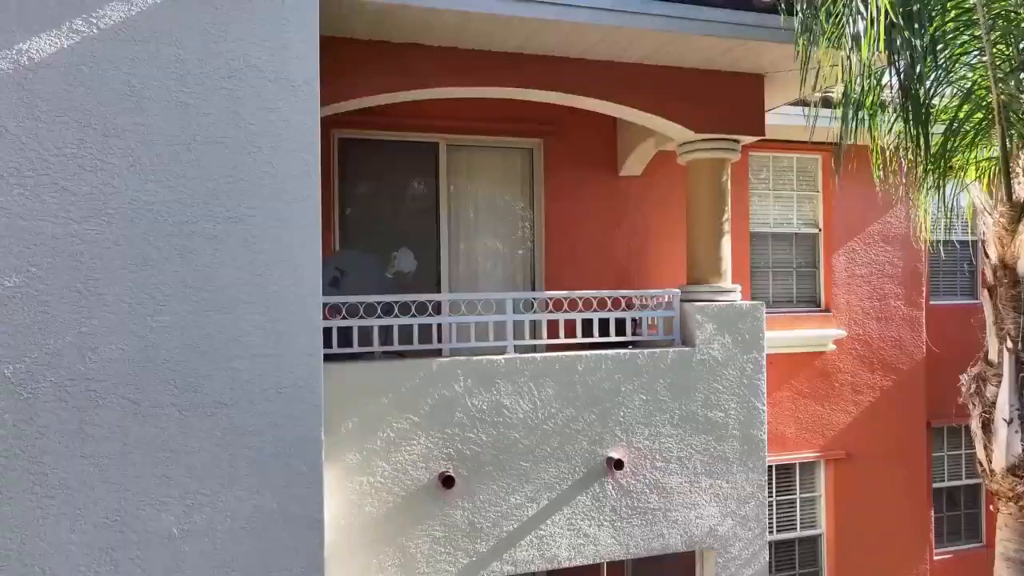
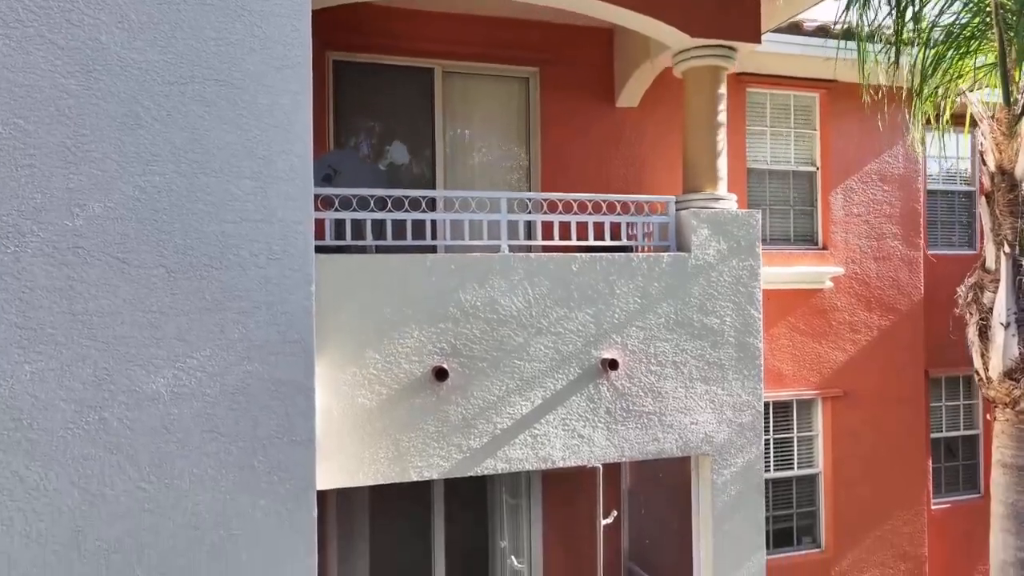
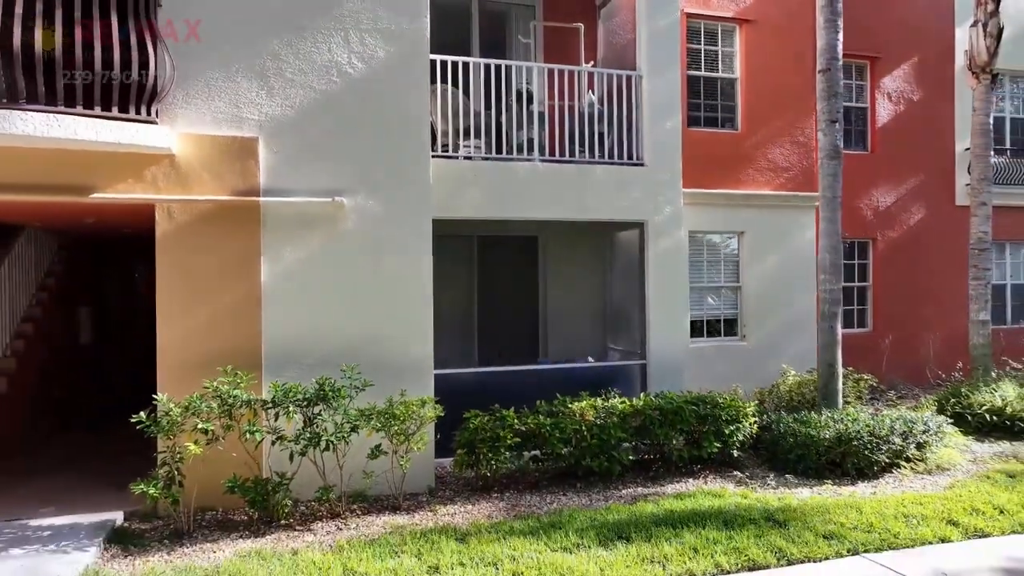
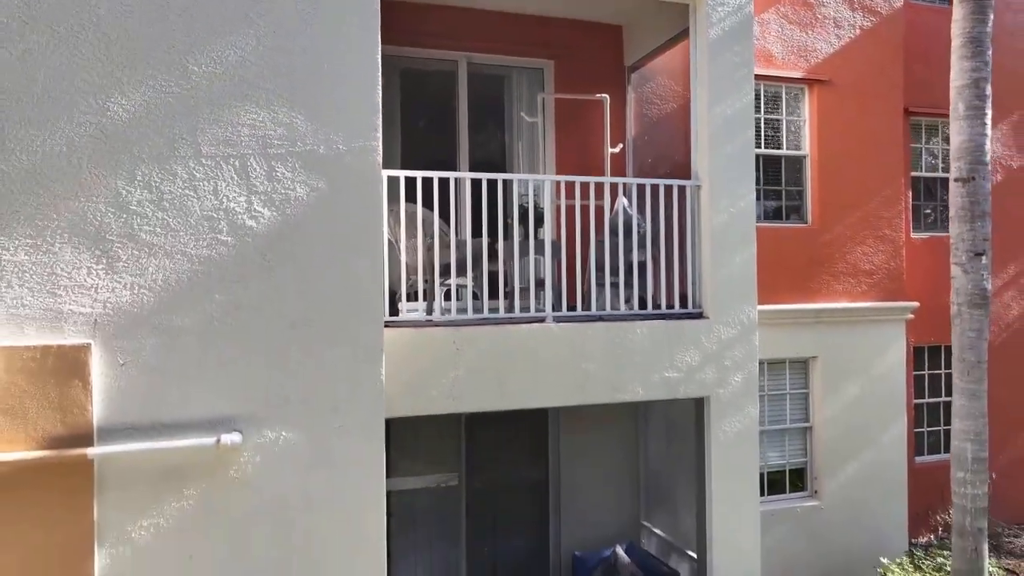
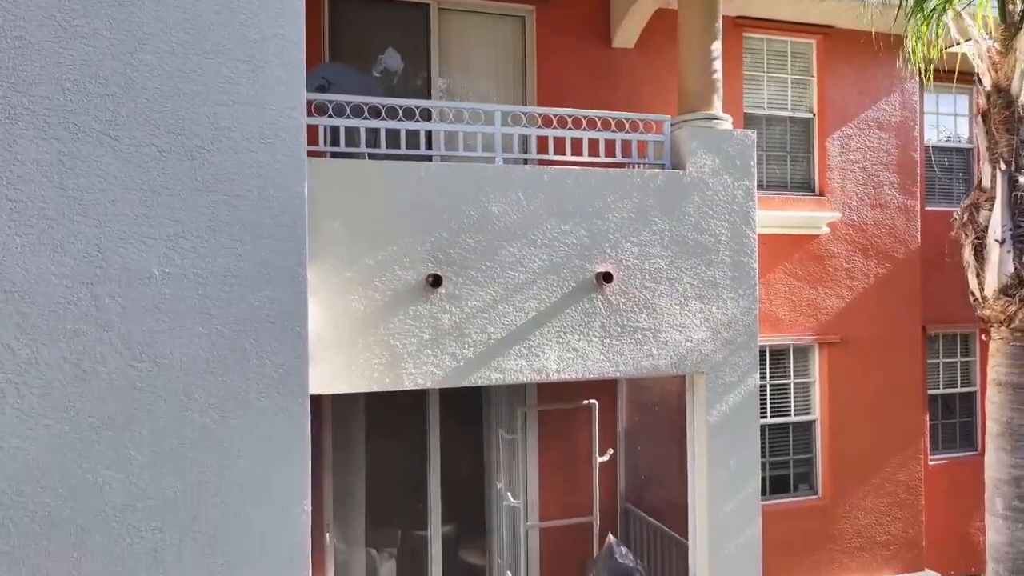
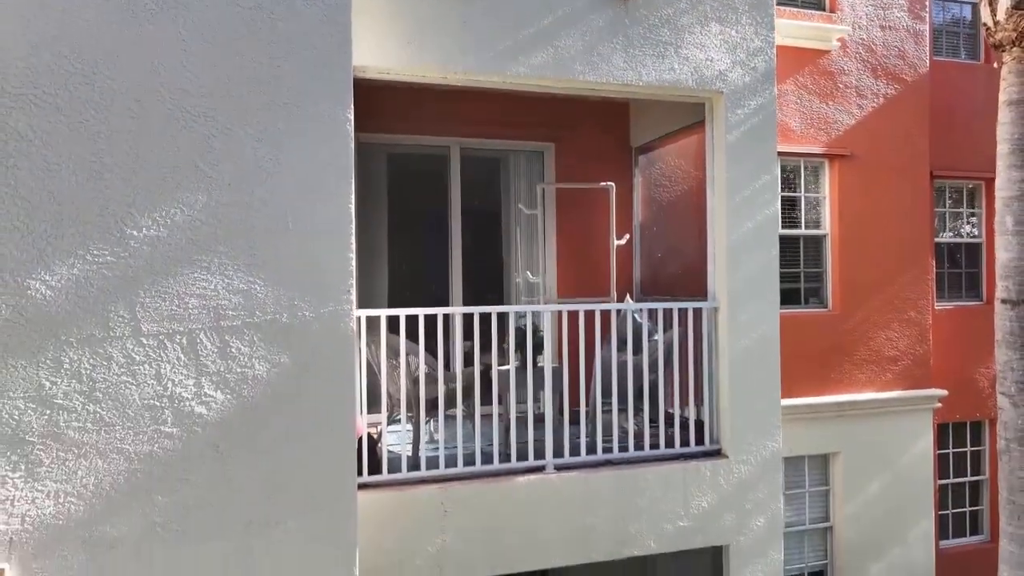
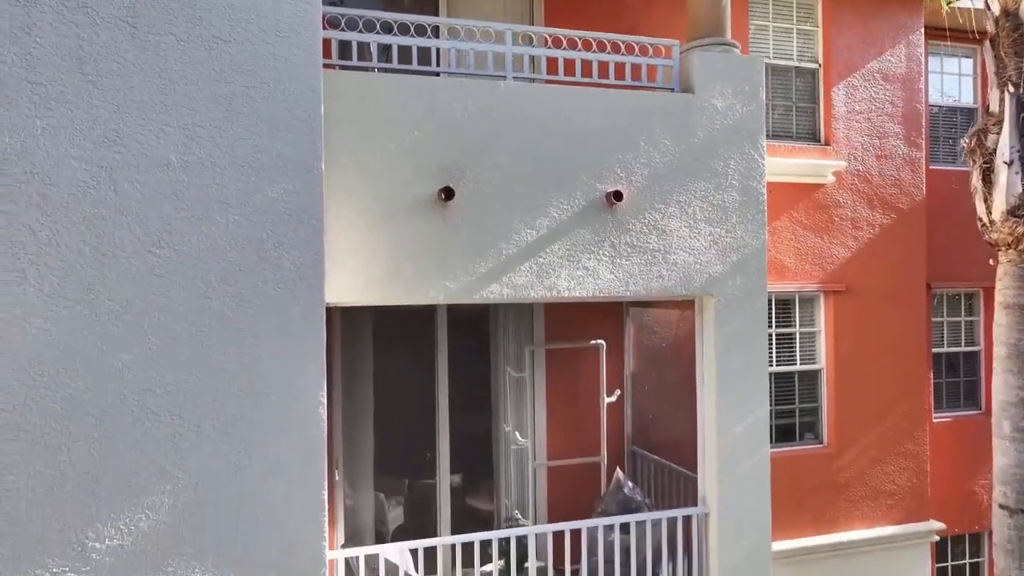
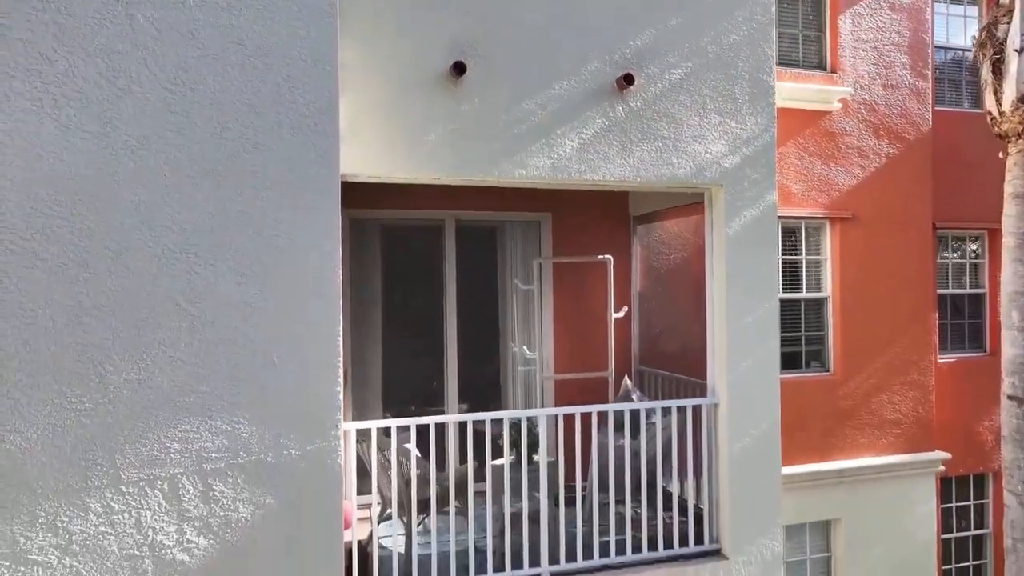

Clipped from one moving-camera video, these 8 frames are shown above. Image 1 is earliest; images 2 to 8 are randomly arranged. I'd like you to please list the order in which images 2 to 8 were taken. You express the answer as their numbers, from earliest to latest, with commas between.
2, 5, 7, 8, 6, 4, 3
